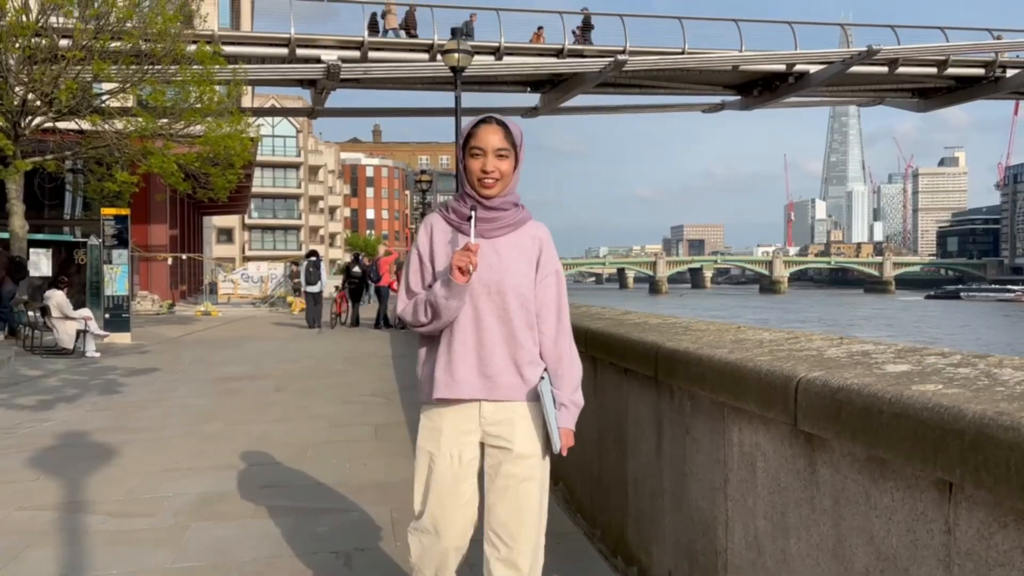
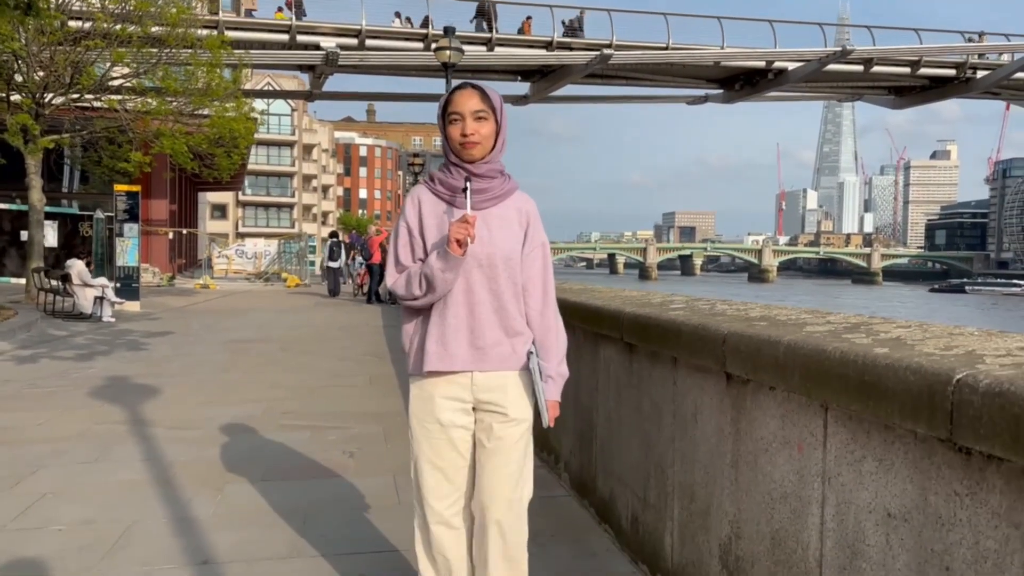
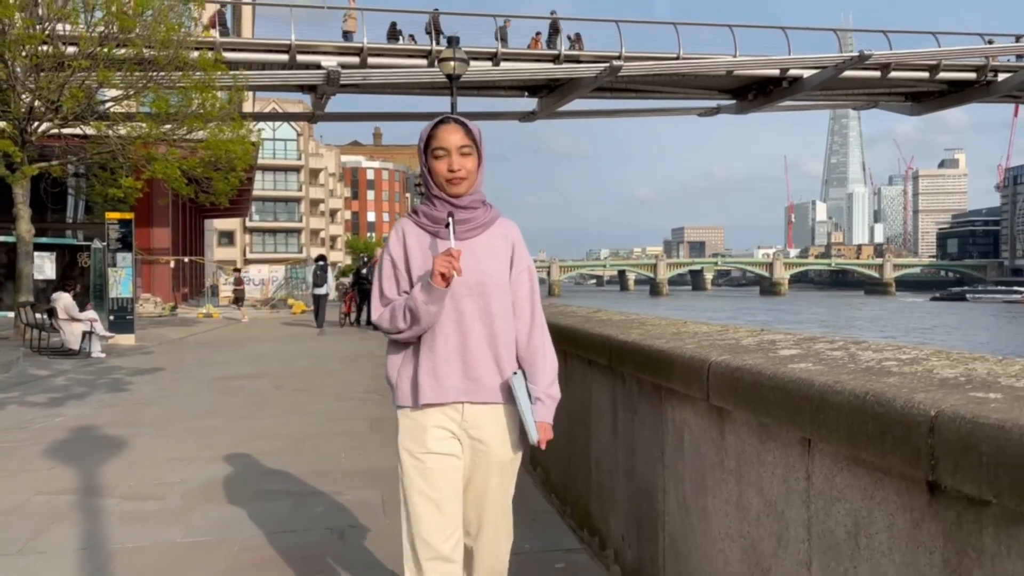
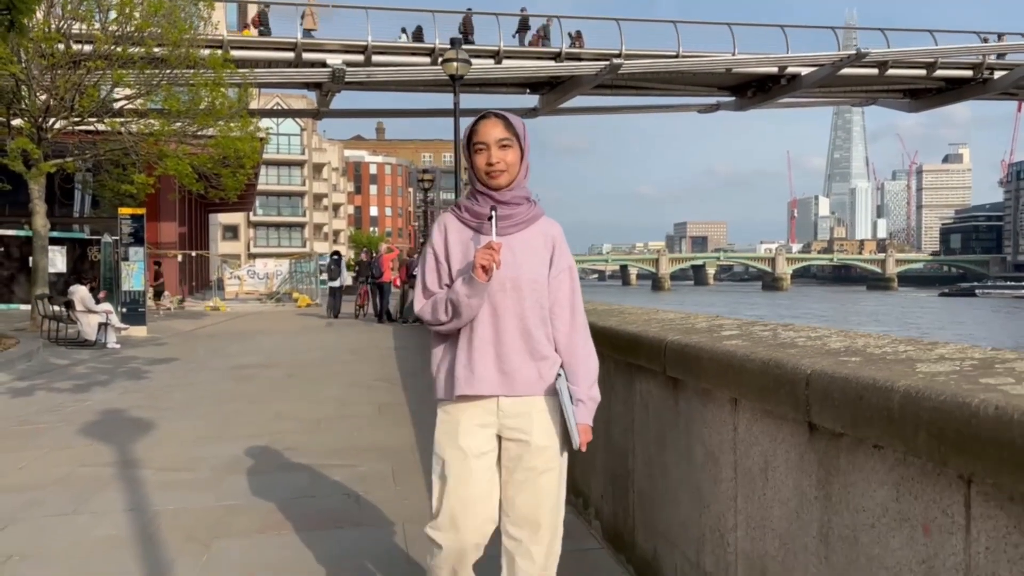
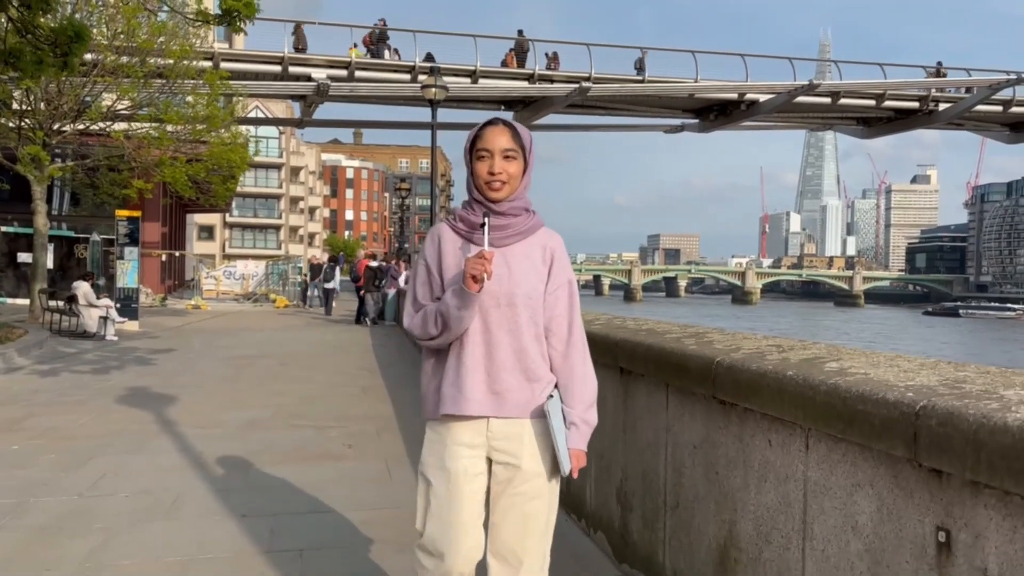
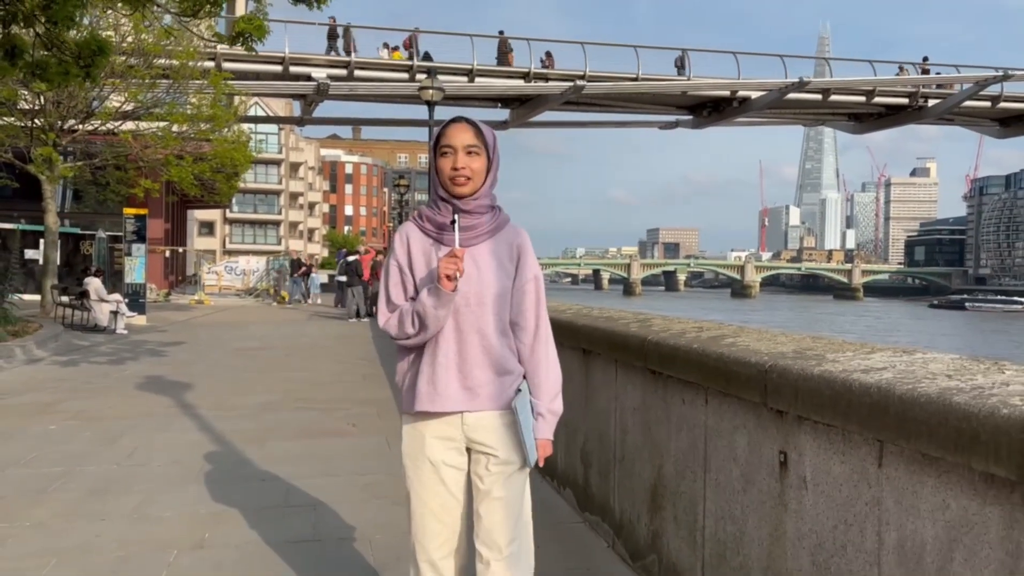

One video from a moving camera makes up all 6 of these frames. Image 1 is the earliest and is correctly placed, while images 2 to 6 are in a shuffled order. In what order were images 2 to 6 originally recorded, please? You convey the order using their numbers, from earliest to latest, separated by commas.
3, 4, 2, 5, 6
